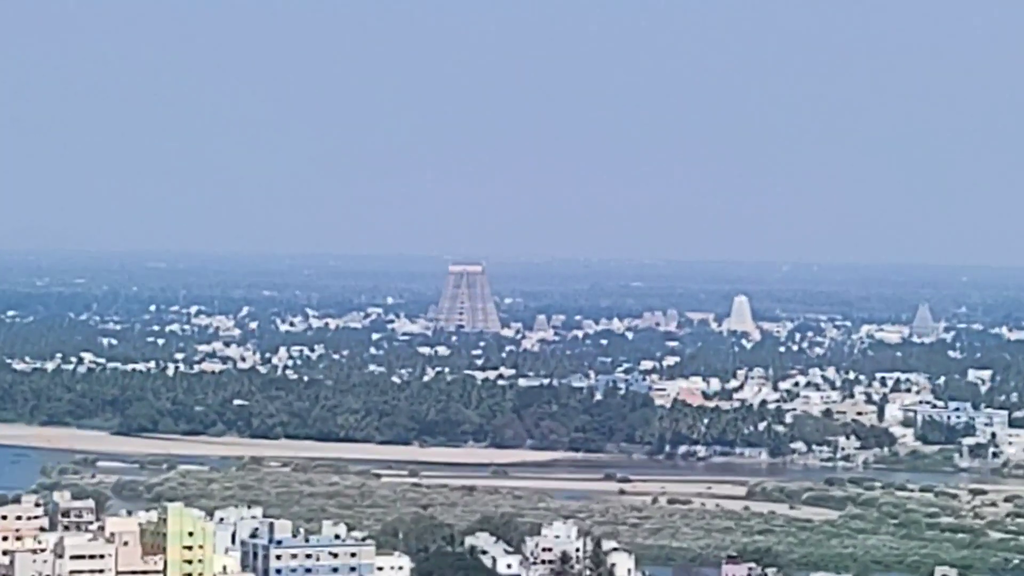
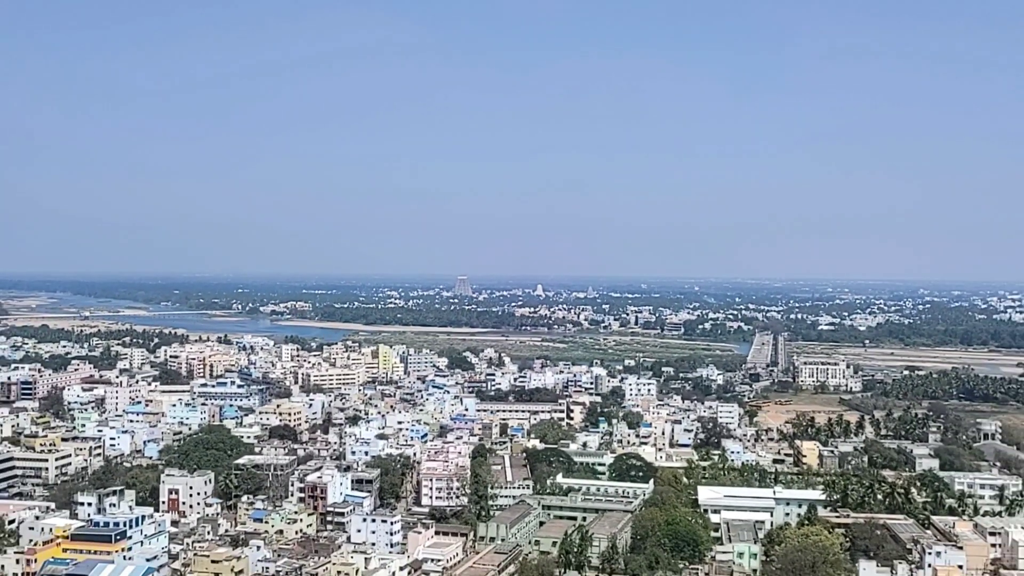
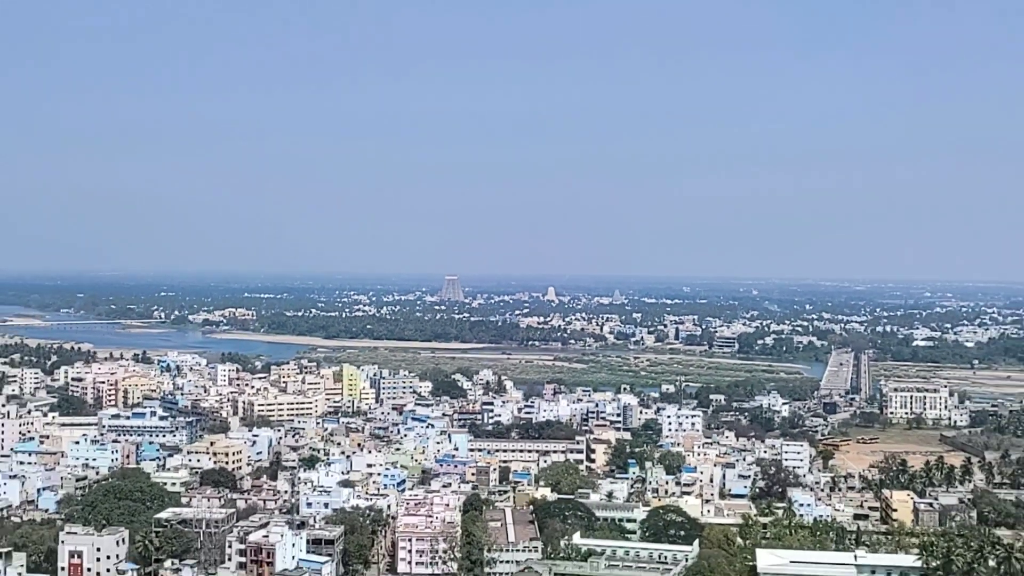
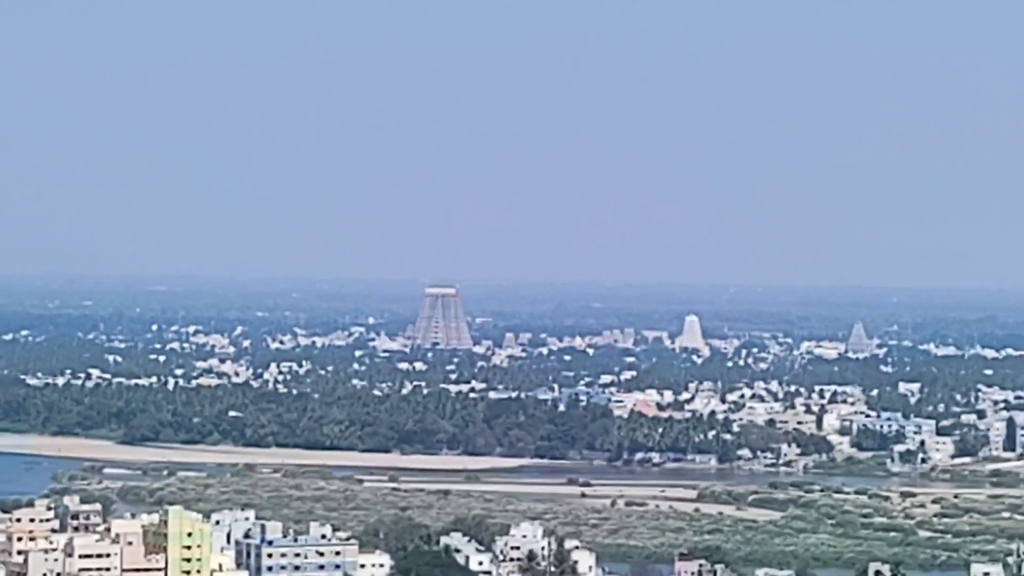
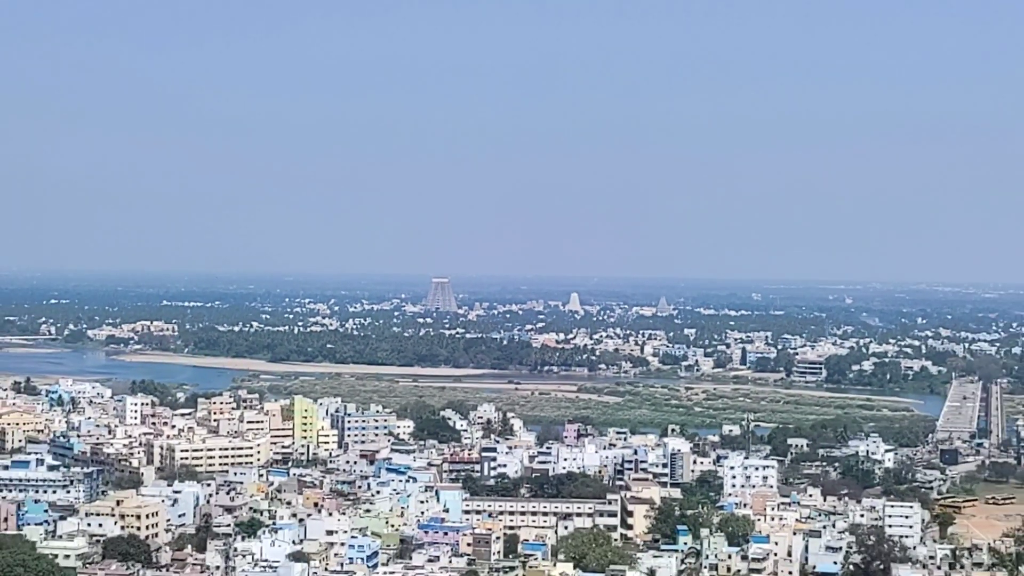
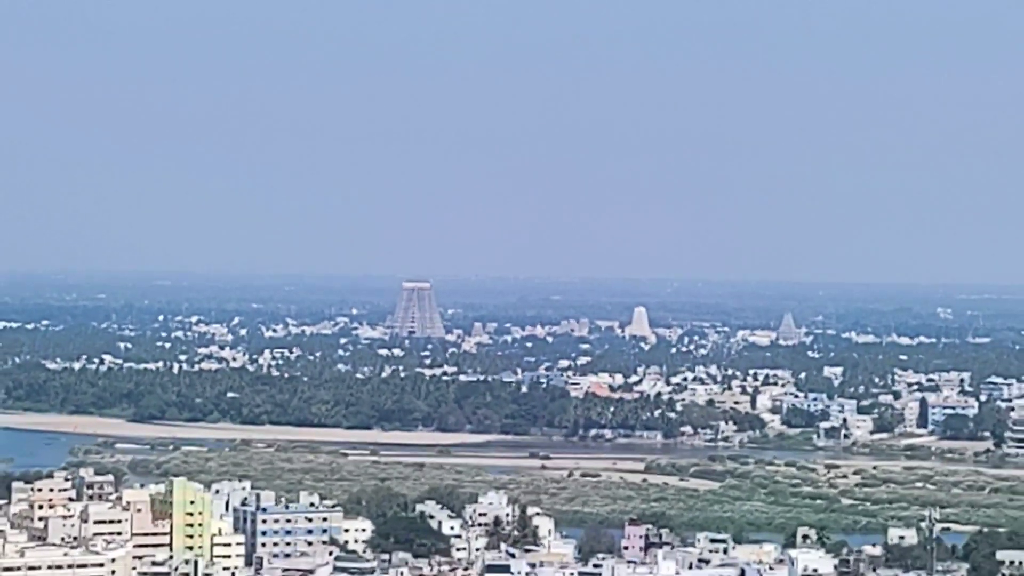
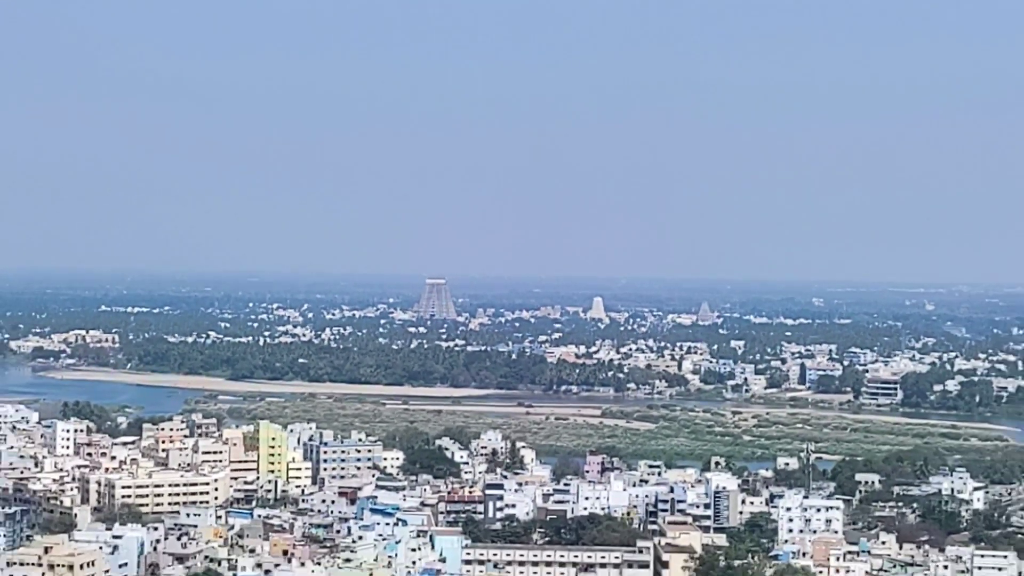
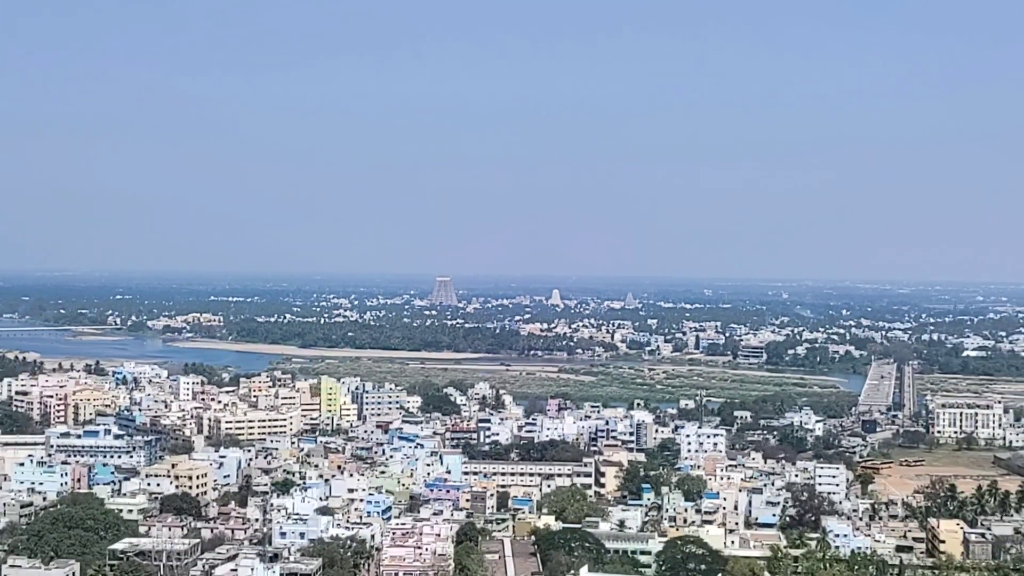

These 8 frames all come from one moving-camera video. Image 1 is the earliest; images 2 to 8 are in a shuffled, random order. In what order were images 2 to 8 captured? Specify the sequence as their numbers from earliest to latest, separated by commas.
4, 6, 7, 5, 8, 3, 2
